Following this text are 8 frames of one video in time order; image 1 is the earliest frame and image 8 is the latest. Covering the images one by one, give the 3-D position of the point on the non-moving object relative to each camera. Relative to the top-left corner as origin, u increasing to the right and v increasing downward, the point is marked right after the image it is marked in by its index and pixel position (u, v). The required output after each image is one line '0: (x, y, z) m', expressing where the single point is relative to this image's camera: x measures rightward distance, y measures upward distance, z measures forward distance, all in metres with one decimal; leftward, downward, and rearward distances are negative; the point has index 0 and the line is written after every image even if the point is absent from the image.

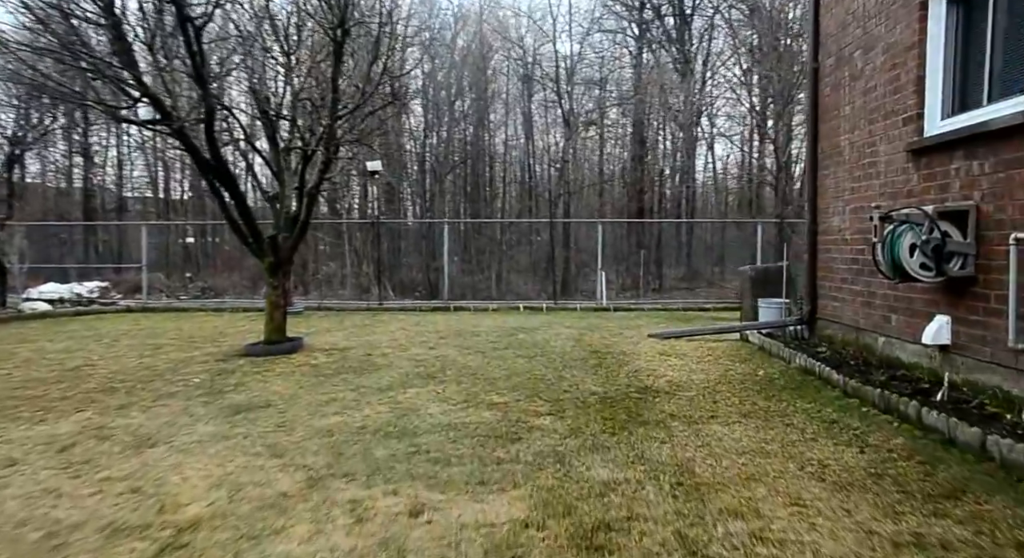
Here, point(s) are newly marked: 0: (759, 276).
0: (+2.8, 0.0, +8.2) m
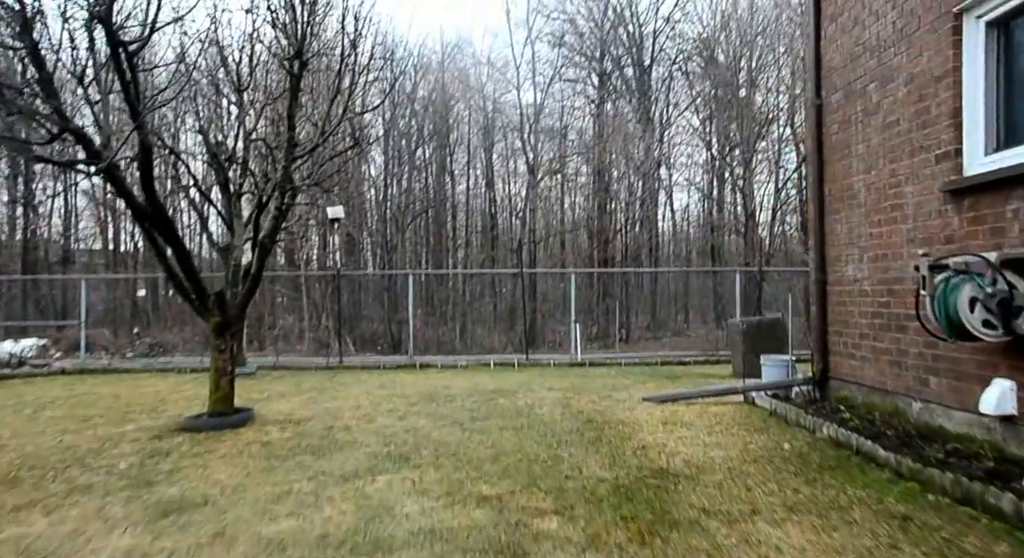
0: (+2.6, -0.6, +7.7) m
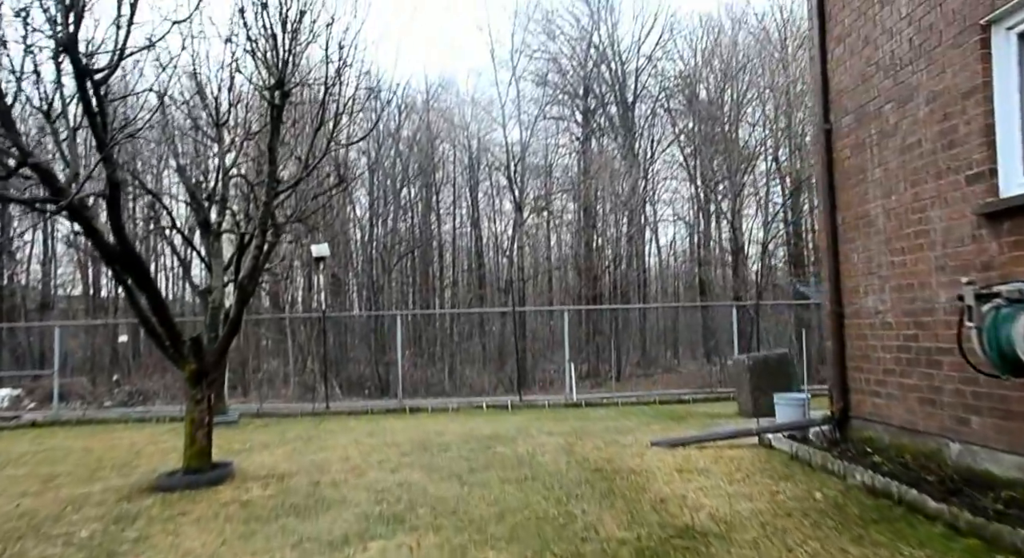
0: (+2.5, -0.9, +7.3) m
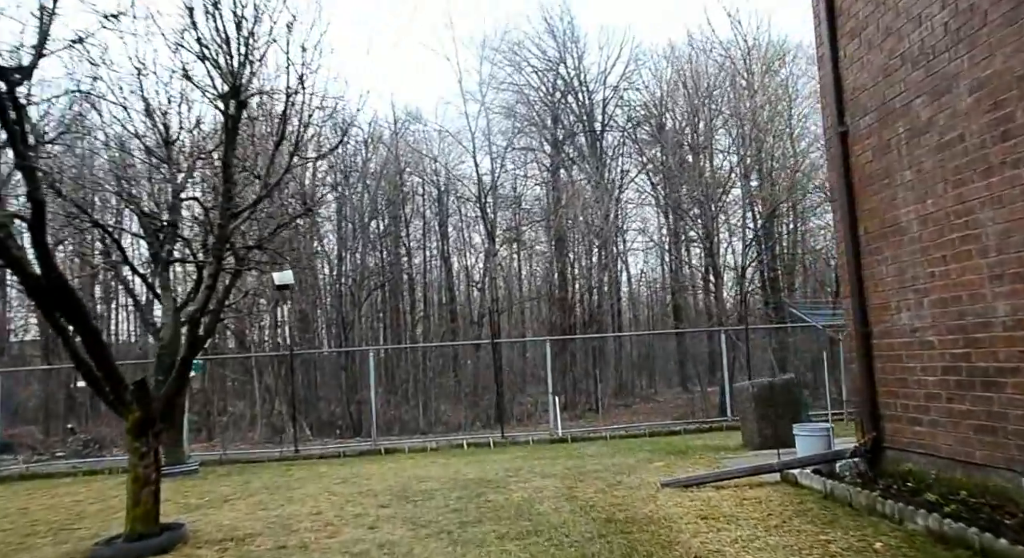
0: (+2.4, -1.1, +6.8) m
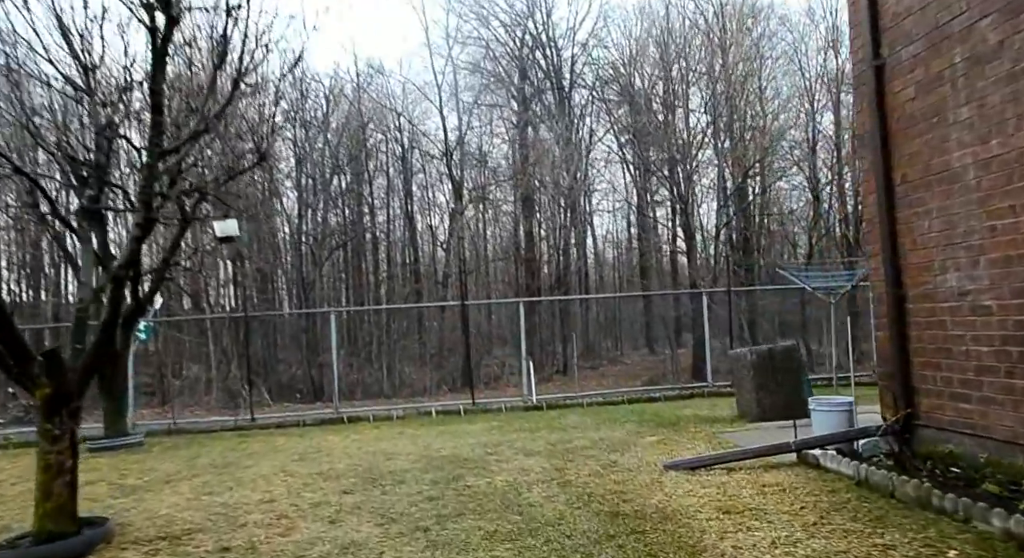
0: (+2.2, -0.7, +6.3) m
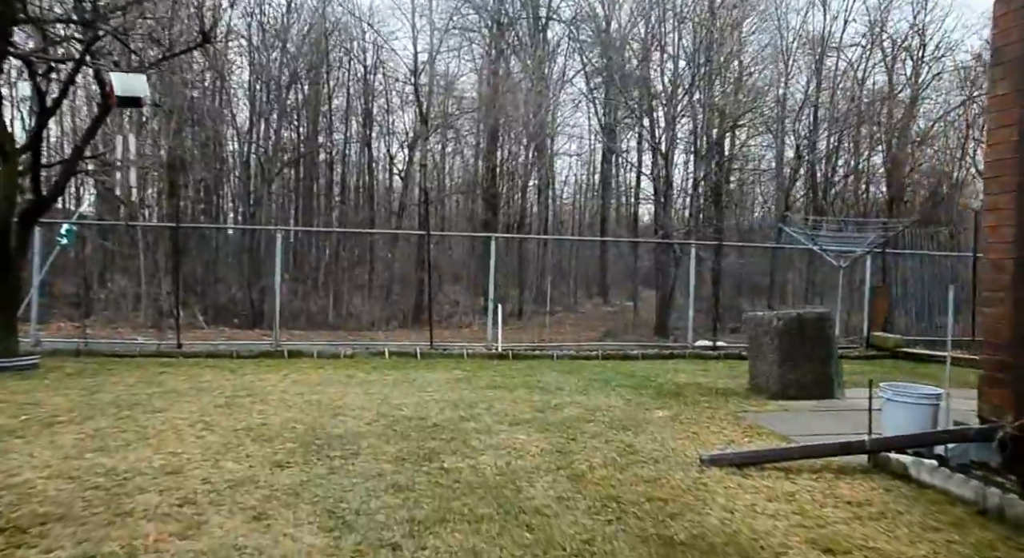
0: (+2.1, -0.4, +5.3) m
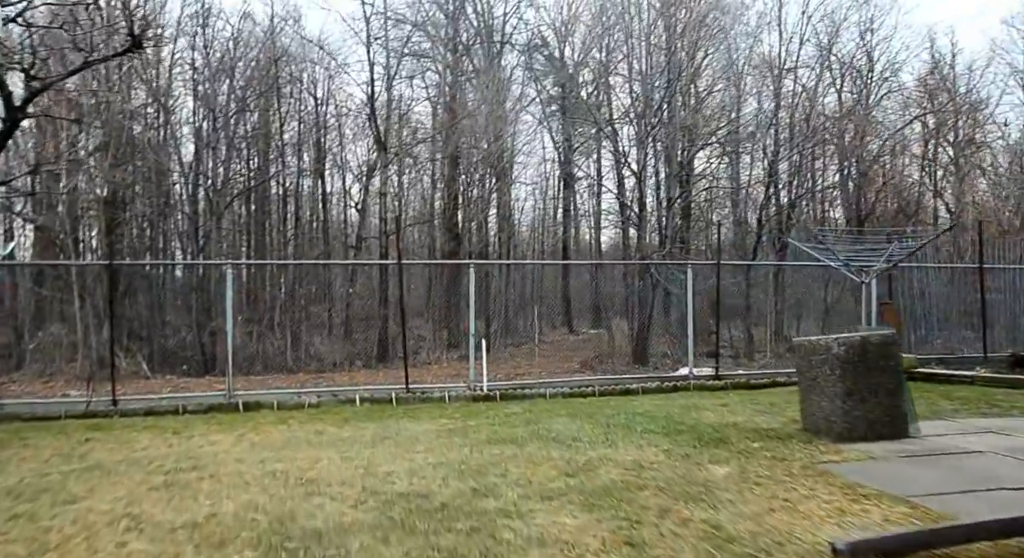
0: (+2.1, -0.5, +4.4) m
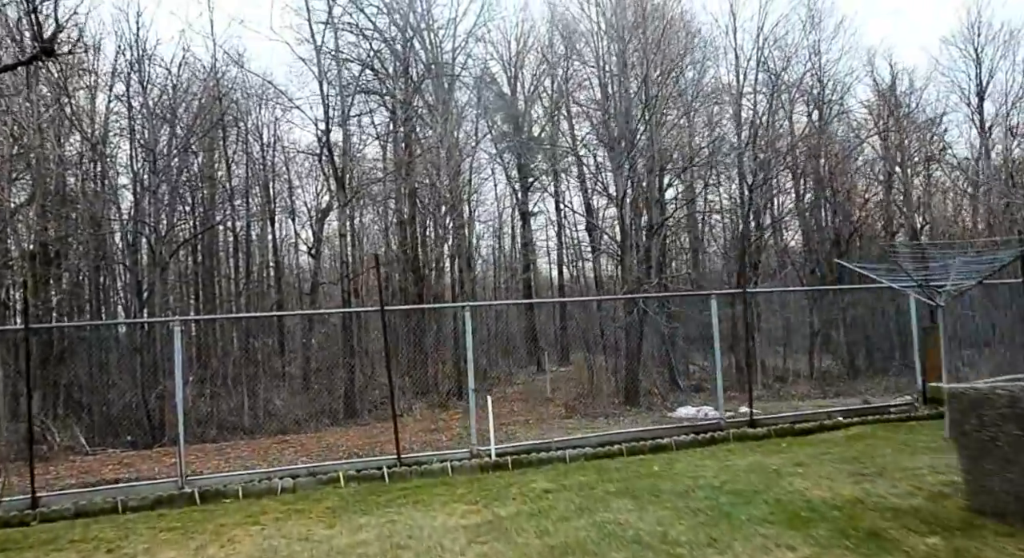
0: (+2.5, -0.6, +3.2) m
